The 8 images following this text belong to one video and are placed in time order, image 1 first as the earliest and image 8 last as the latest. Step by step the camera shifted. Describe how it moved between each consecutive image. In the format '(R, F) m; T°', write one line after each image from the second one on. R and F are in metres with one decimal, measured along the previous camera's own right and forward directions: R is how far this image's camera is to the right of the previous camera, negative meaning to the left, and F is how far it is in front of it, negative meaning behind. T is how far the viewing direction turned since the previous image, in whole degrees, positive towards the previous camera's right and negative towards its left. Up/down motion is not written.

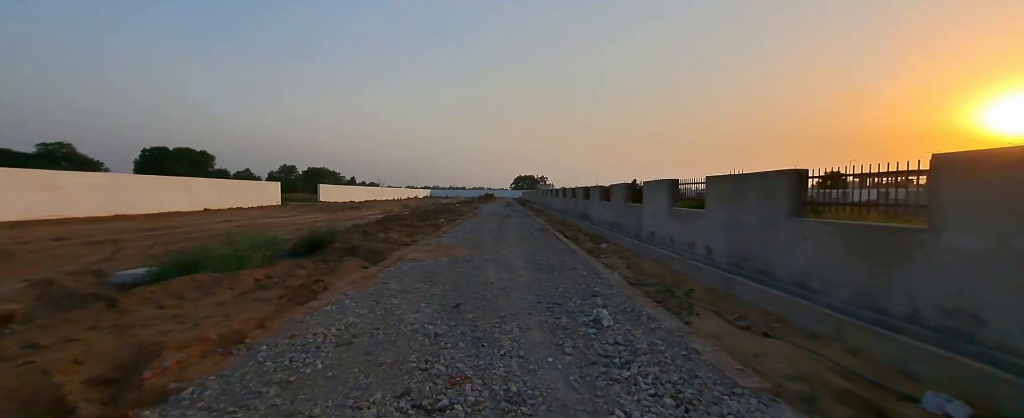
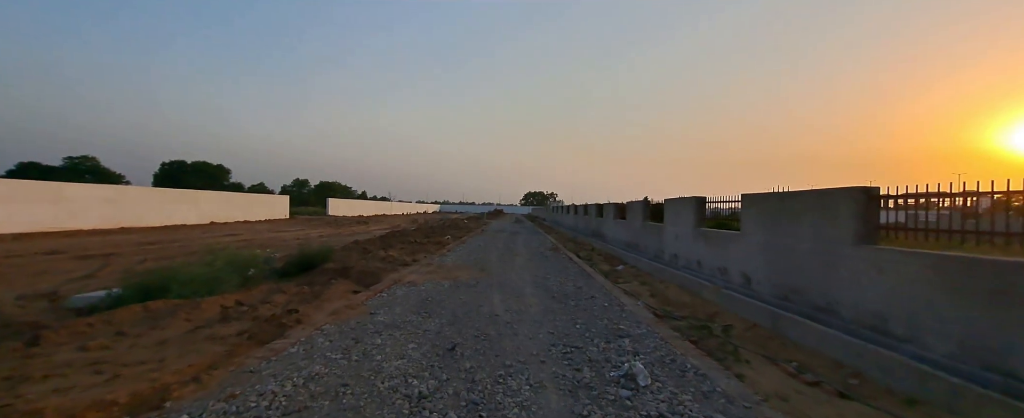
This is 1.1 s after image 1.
(0.0, +1.0) m; -2°
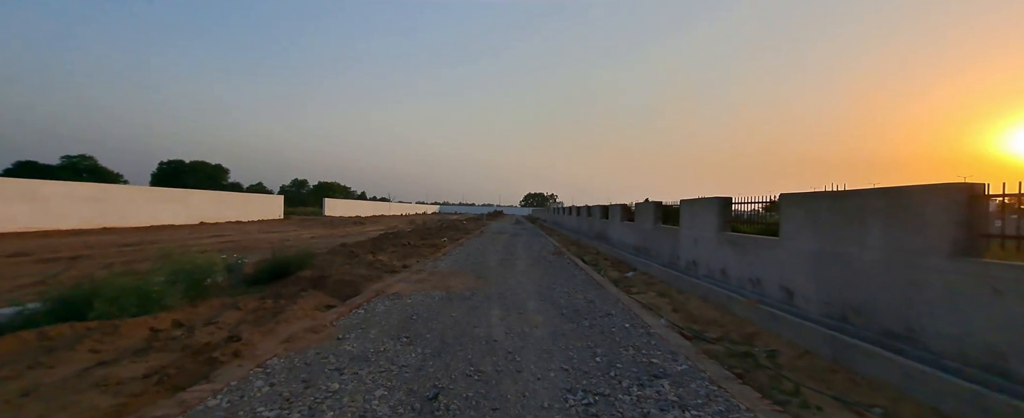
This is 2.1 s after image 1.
(0.0, +1.1) m; 0°
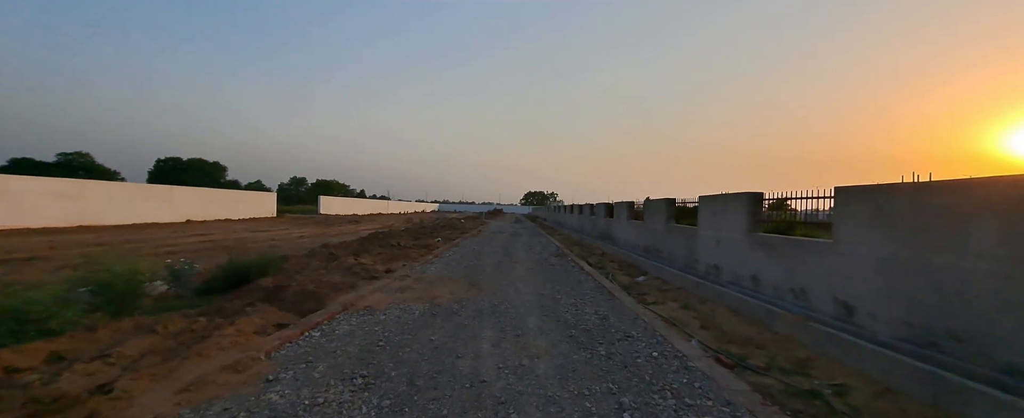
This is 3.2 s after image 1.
(+0.1, +1.3) m; 0°
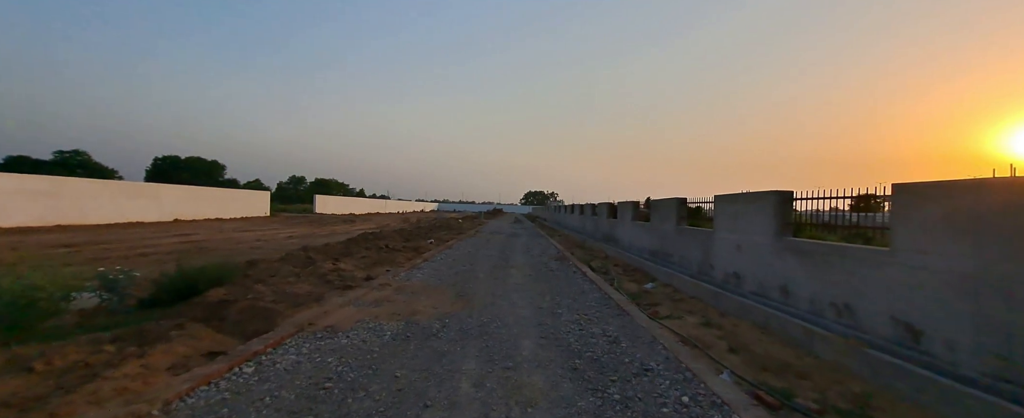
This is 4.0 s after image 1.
(+0.1, +1.0) m; 0°
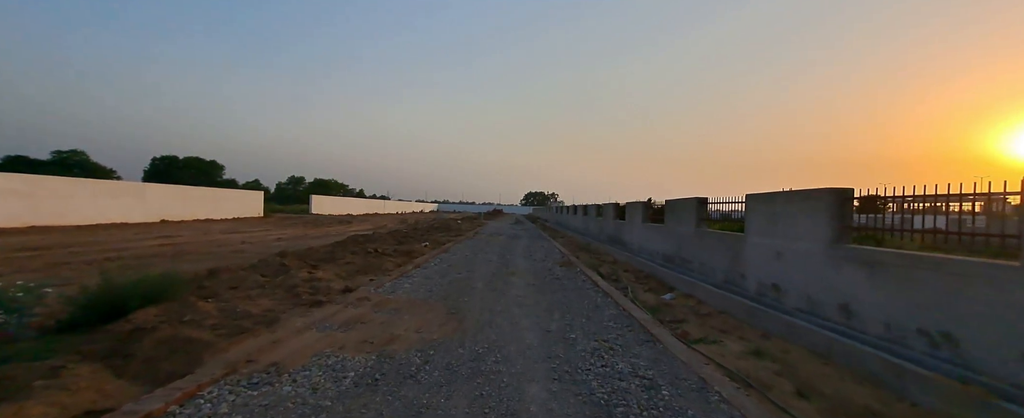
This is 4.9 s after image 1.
(0.0, +1.2) m; 0°
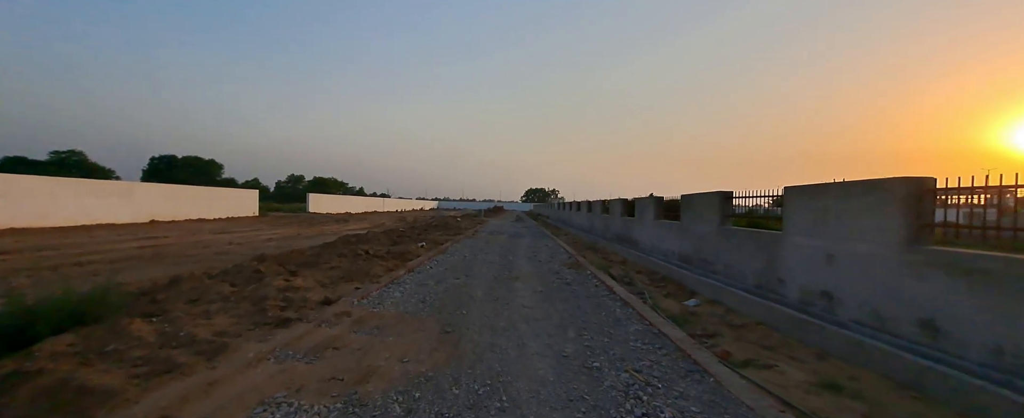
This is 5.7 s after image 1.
(-0.1, +1.0) m; 0°
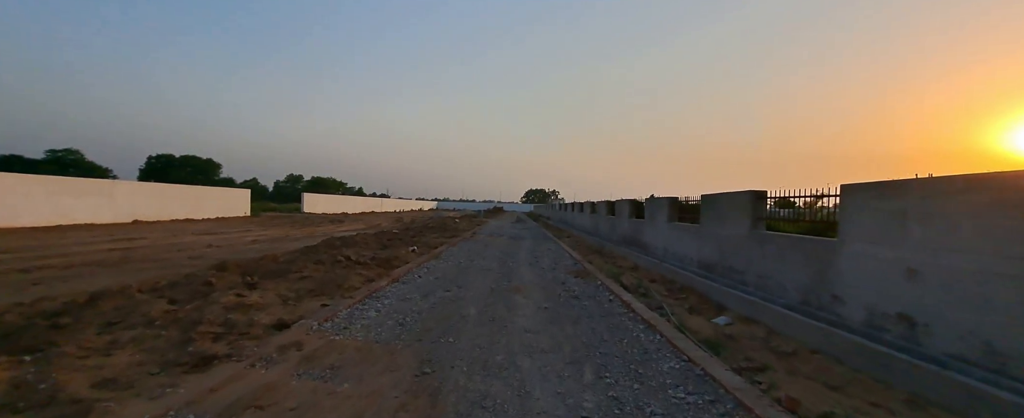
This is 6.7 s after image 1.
(0.0, +1.3) m; 0°
